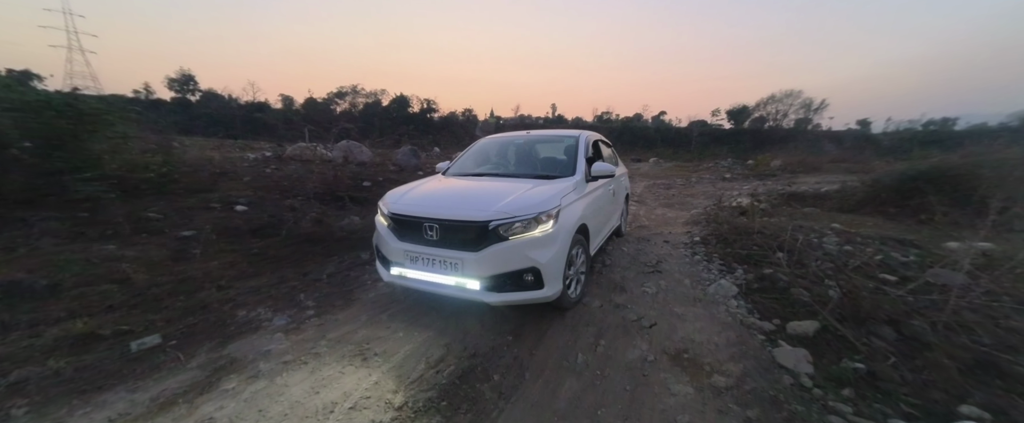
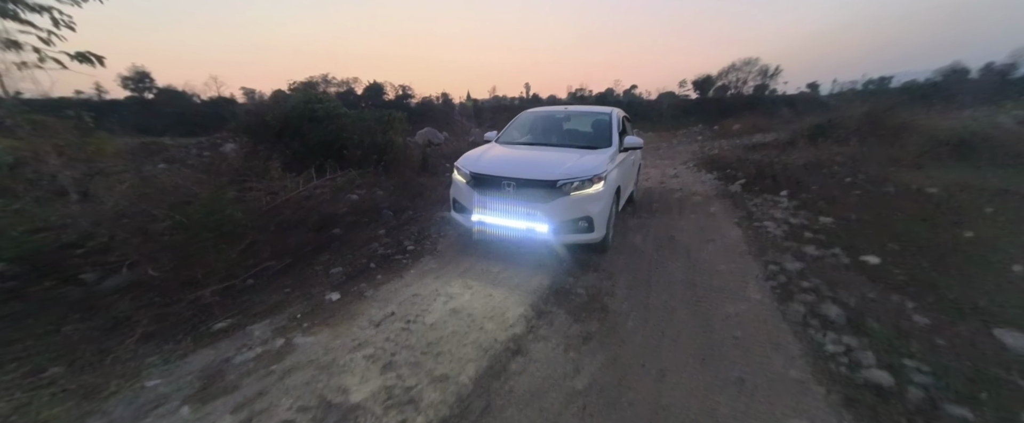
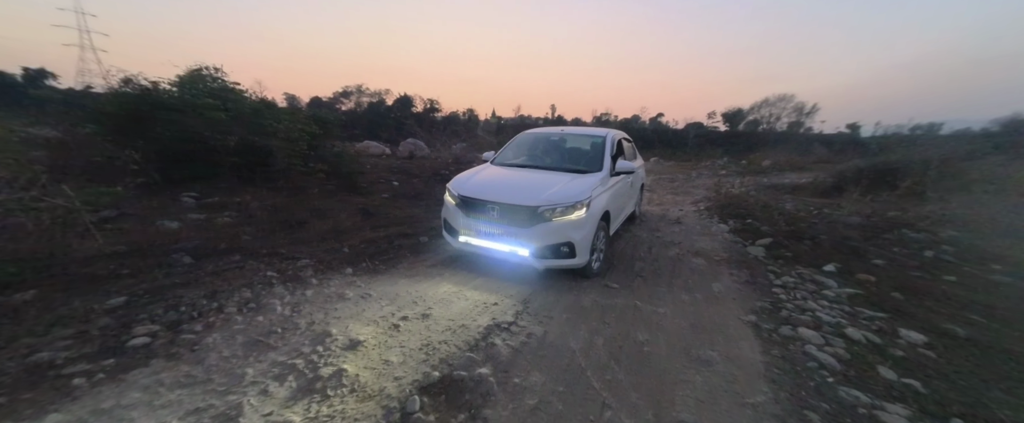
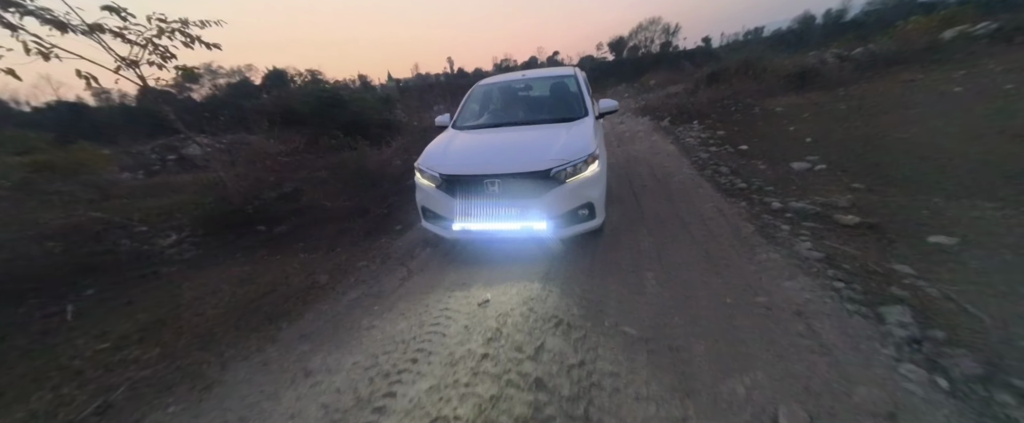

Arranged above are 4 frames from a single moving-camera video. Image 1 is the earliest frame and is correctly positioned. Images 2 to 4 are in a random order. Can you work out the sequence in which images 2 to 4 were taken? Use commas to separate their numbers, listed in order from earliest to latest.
3, 2, 4
